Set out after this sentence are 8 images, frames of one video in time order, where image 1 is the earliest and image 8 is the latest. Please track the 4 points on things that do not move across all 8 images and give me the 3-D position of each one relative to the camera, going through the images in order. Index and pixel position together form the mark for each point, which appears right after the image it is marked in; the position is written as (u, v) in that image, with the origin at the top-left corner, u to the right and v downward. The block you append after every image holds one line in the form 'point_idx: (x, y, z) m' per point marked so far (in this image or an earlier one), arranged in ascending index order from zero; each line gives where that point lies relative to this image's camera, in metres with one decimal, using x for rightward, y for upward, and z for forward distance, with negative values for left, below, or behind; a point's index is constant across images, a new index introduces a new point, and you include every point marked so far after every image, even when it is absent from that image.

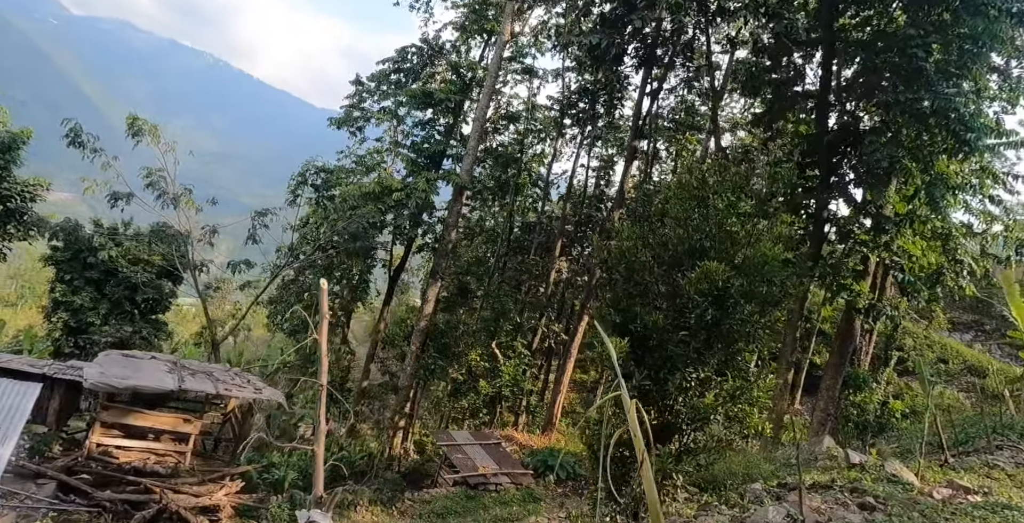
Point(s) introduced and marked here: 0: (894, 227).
0: (+6.2, +0.6, +12.3) m
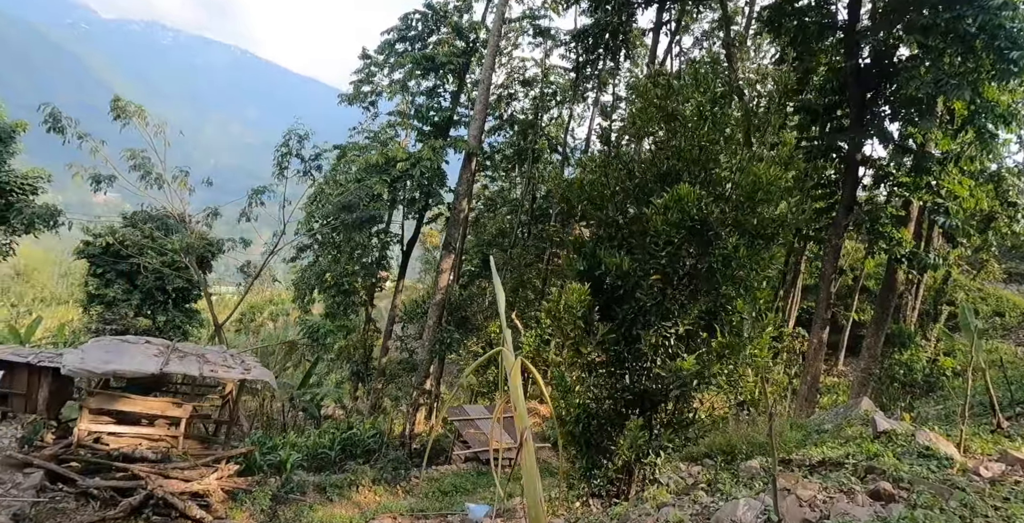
0: (+6.2, +1.4, +11.3) m
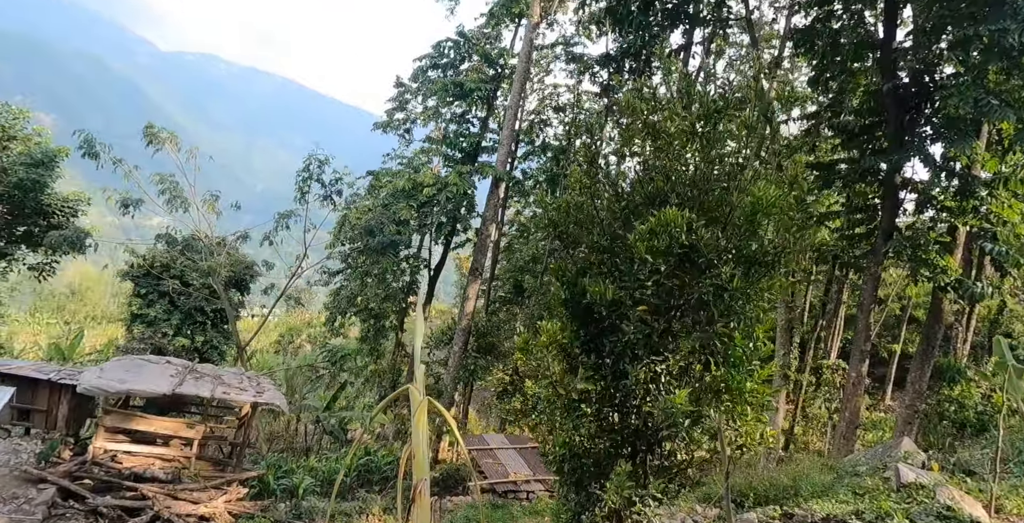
0: (+6.5, +1.0, +10.7) m
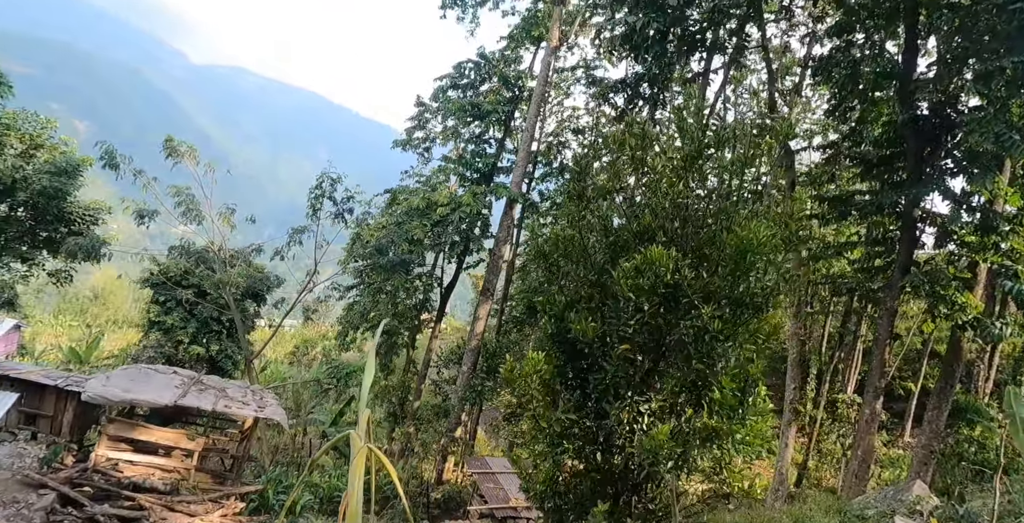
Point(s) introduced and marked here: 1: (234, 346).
0: (+6.7, +0.5, +10.4) m
1: (-6.3, -1.9, +17.3) m
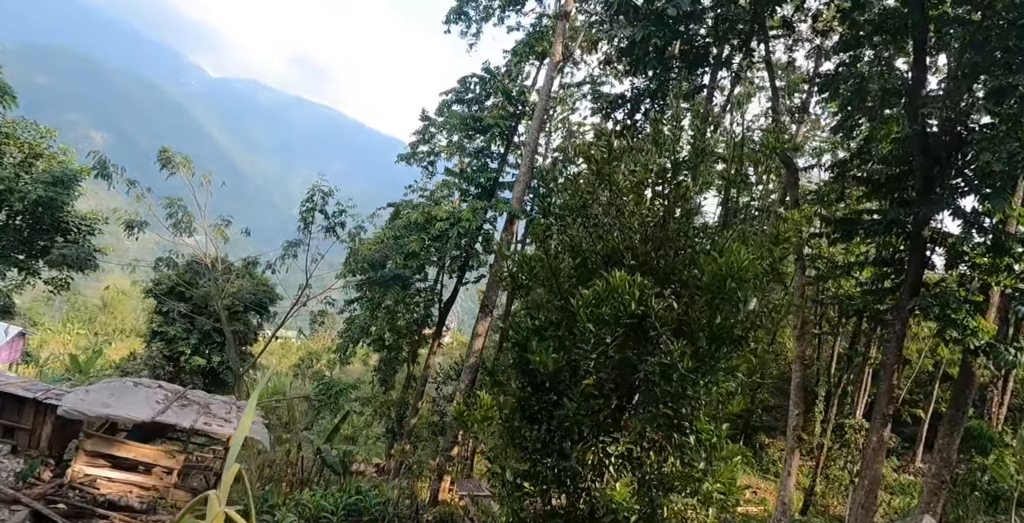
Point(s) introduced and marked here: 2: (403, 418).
0: (+6.6, +0.2, +10.0) m
1: (-6.2, -2.2, +17.2) m
2: (-2.0, -2.9, +14.3) m
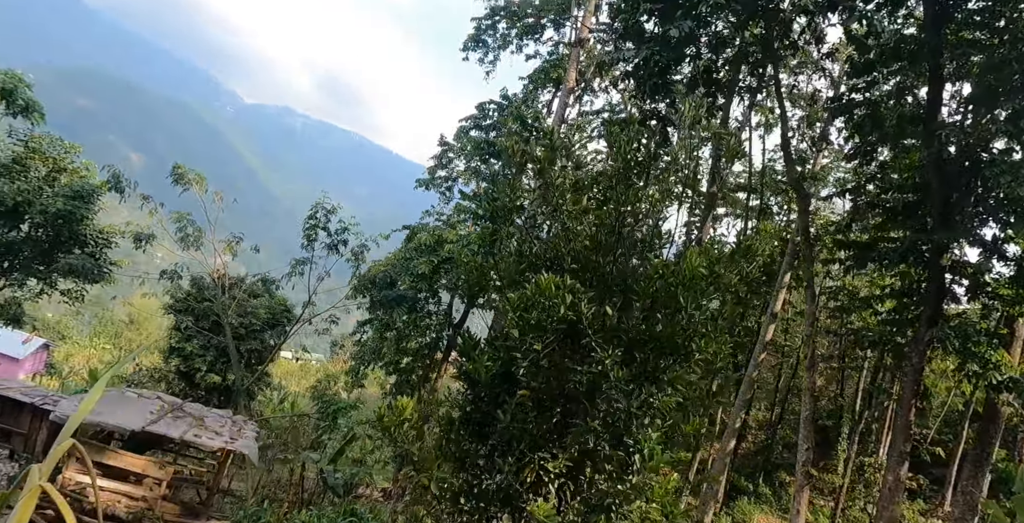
0: (+6.6, -0.2, +9.6) m
1: (-5.9, -2.6, +17.3) m
2: (-1.9, -3.3, +14.1) m
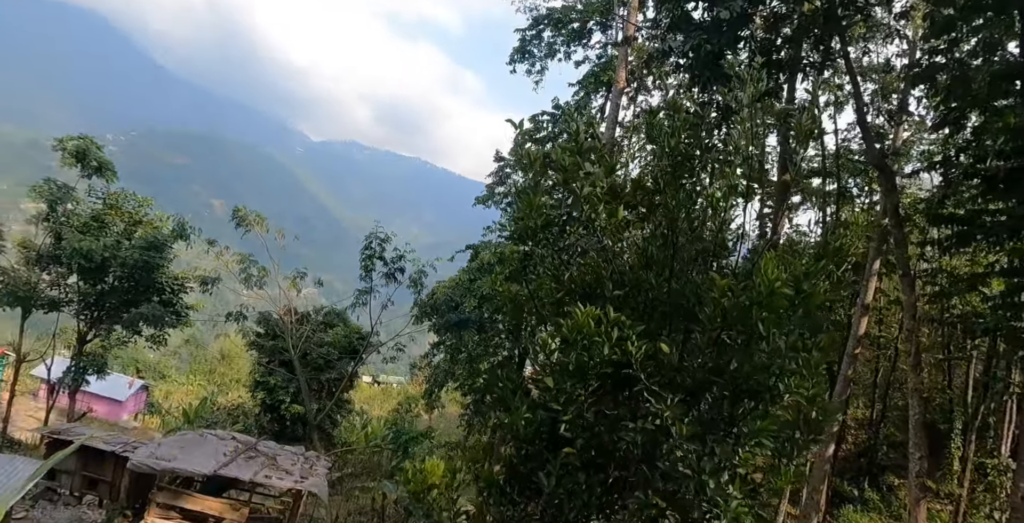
0: (+7.3, +0.2, +8.6) m
1: (-4.2, -3.3, +17.5) m
2: (-0.4, -3.6, +14.0) m
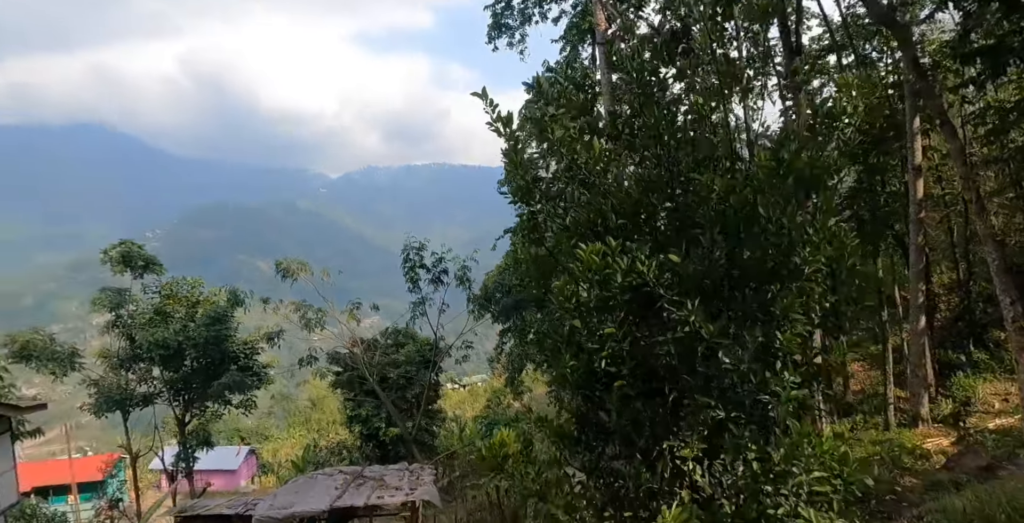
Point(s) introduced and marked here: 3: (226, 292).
0: (+7.2, +2.6, +8.2) m
1: (-2.1, -3.7, +18.0) m
2: (+1.3, -3.1, +14.2) m
3: (-5.6, -0.6, +15.1) m
